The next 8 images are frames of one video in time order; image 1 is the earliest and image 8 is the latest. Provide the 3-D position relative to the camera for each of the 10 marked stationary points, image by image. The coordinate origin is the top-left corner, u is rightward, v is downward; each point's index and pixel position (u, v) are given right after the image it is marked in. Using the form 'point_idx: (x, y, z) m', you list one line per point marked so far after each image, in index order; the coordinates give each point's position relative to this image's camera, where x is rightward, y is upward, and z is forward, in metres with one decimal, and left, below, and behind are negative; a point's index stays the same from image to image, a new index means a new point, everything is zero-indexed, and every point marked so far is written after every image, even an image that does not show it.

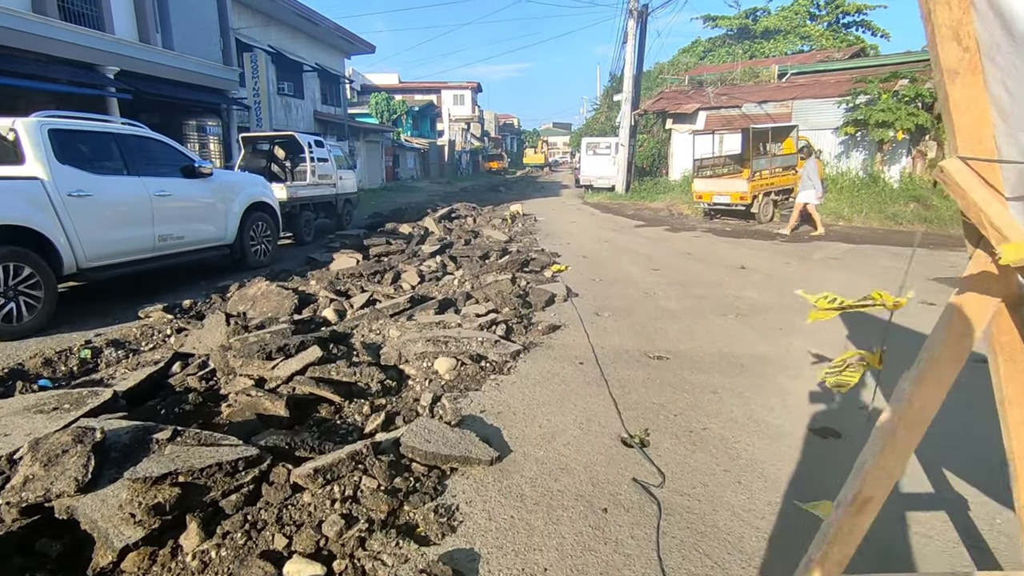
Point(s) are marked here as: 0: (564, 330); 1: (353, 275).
0: (+0.5, -0.4, +5.7) m
1: (-2.1, +0.2, +8.0) m
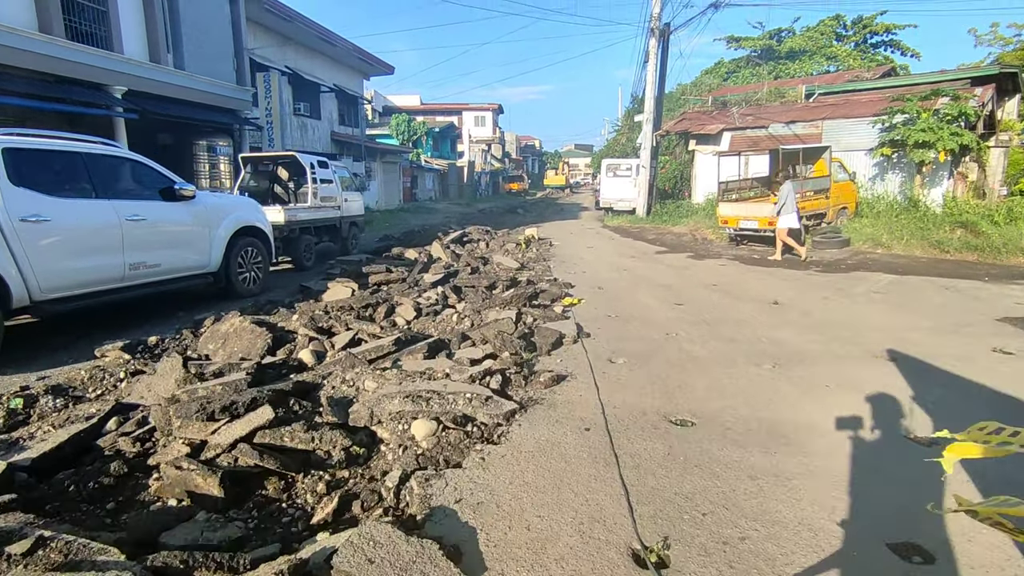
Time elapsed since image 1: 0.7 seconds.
0: (+0.5, -0.8, +4.8) m
1: (-2.1, -0.2, +7.2) m
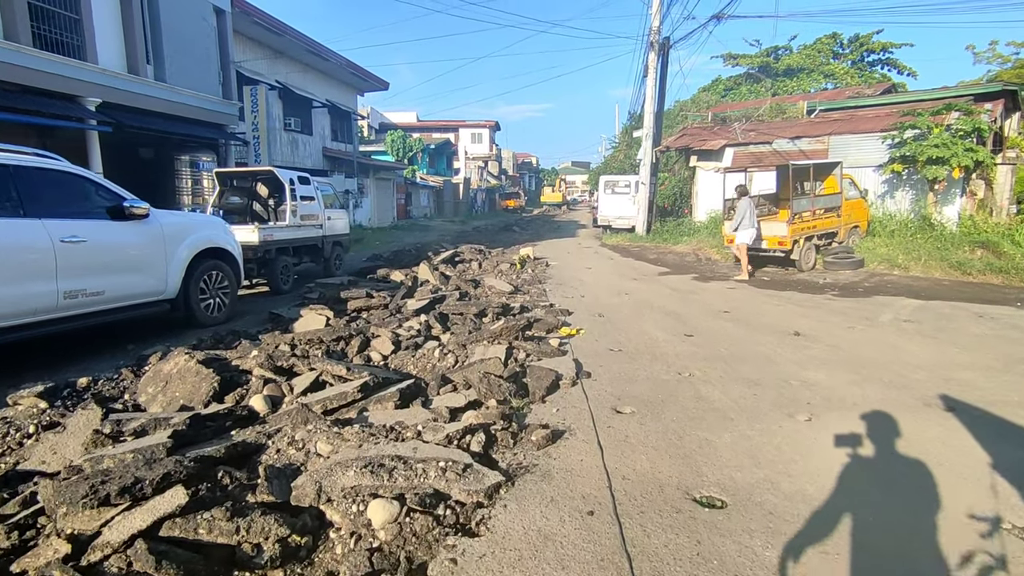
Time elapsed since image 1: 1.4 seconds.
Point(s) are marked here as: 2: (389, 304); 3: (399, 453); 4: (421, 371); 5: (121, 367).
0: (+0.4, -1.0, +4.0) m
1: (-2.2, -0.6, +6.4) m
2: (-1.8, -0.2, +8.7) m
3: (-0.7, -1.0, +3.6) m
4: (-0.9, -0.8, +5.9) m
5: (-3.7, -0.7, +5.6) m
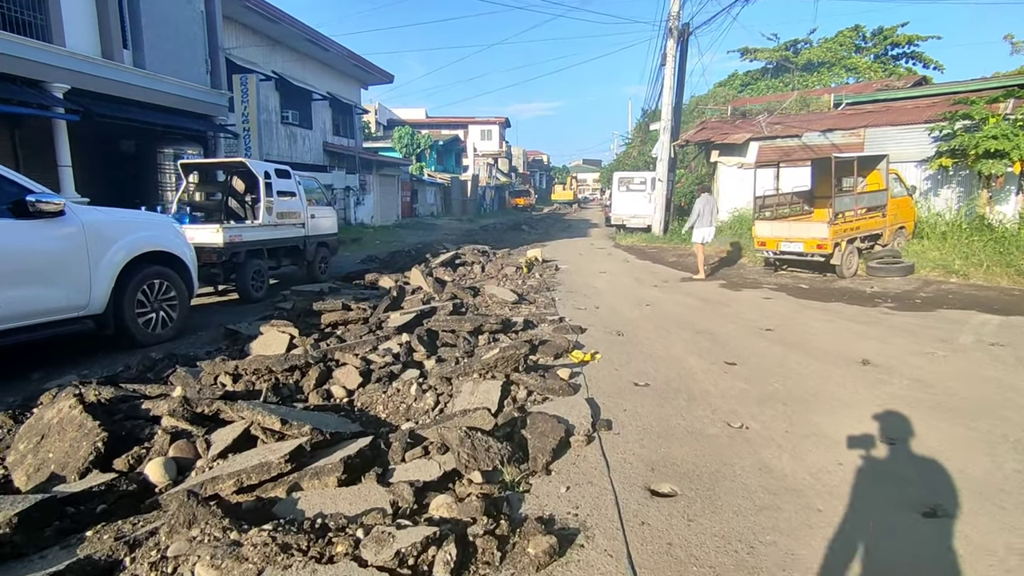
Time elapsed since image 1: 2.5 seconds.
0: (+0.3, -1.2, +2.7) m
1: (-2.2, -0.7, +5.1) m
2: (-1.8, -0.4, +7.4) m
3: (-0.7, -1.1, +2.3) m
4: (-0.9, -1.0, +4.6) m
5: (-3.7, -0.9, +4.4) m
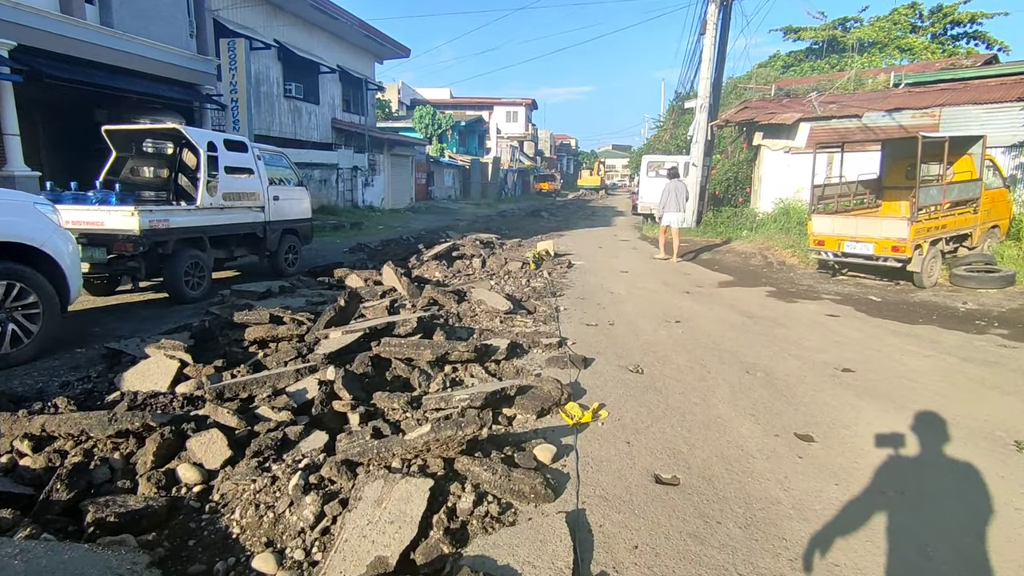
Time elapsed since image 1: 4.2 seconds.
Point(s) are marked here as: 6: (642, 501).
0: (-0.1, -1.4, +0.8) m
1: (-2.4, -0.8, +3.3) m
2: (-1.9, -0.4, +5.6) m
3: (-1.2, -1.4, +0.4) m
4: (-1.2, -1.1, +2.7) m
5: (-4.0, -1.0, +2.6) m
6: (+0.7, -1.1, +2.9) m
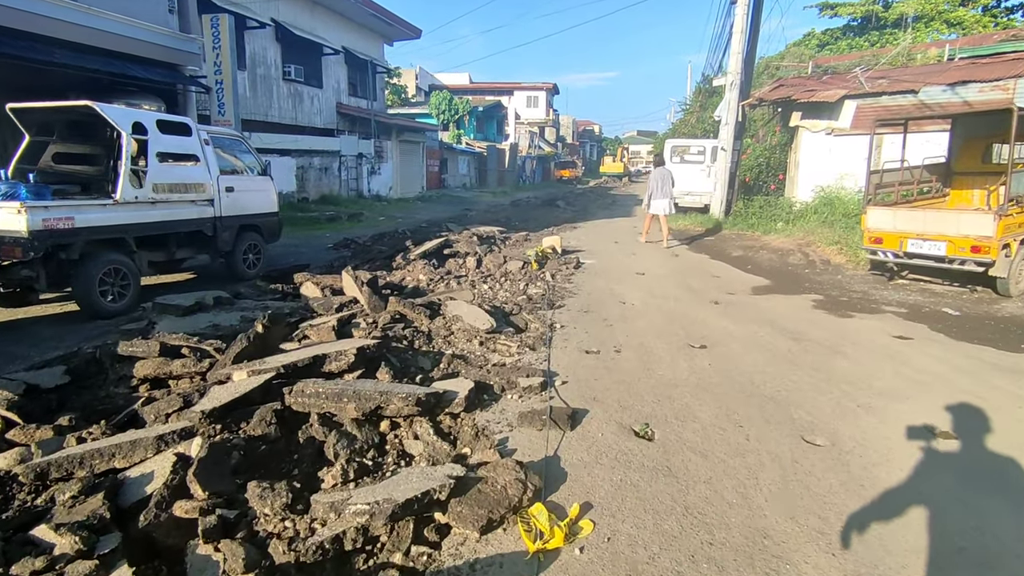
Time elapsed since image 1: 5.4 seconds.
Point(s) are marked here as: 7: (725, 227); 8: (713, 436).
0: (-0.5, -1.7, -0.6) m
1: (-2.8, -1.0, +2.0) m
2: (-2.2, -0.6, +4.2) m
3: (-1.6, -1.6, -0.9) m
4: (-1.6, -1.4, +1.3) m
5: (-4.4, -1.2, +1.4) m
6: (+0.3, -1.3, +1.5) m
7: (+5.5, +1.6, +15.4) m
8: (+1.2, -0.9, +3.4) m
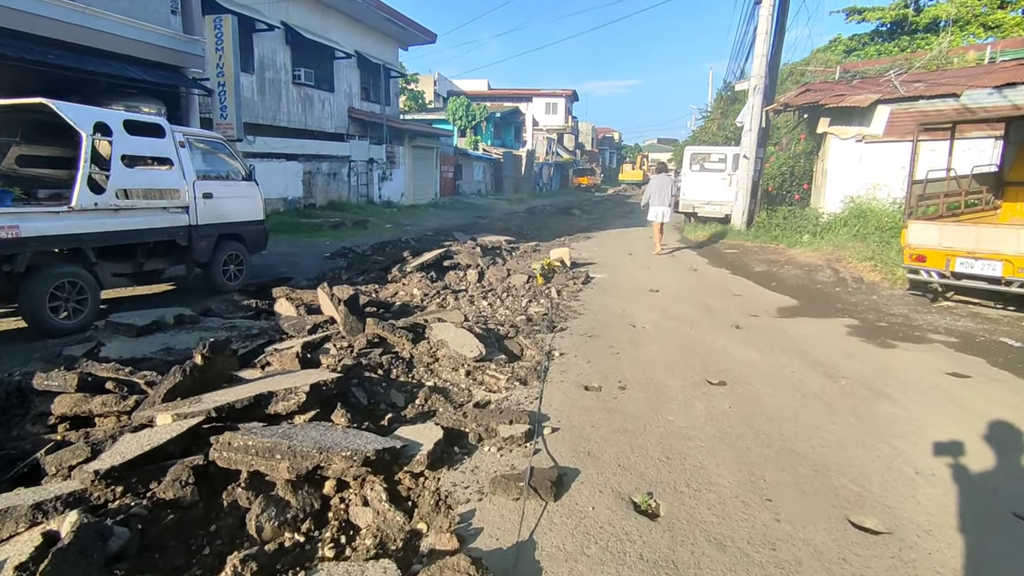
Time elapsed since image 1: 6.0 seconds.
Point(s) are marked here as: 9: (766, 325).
0: (-0.8, -1.8, -1.3) m
1: (-3.0, -1.2, +1.4) m
2: (-2.3, -0.8, +3.6) m
3: (-1.9, -1.7, -1.6) m
4: (-1.8, -1.5, +0.7) m
5: (-4.6, -1.3, +0.8) m
6: (+0.1, -1.5, +0.7) m
7: (+5.8, +1.2, +14.5) m
8: (+1.0, -1.1, +2.6) m
9: (+2.8, -0.4, +6.5) m
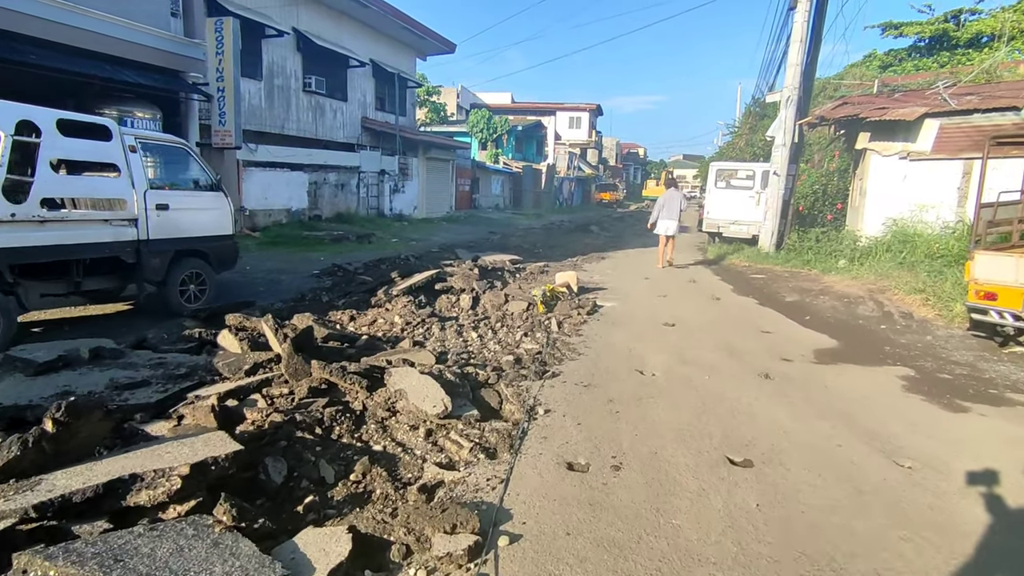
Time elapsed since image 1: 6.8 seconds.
0: (-1.3, -1.9, -2.3) m
1: (-3.3, -1.3, +0.5) m
2: (-2.6, -1.0, +2.7) m
3: (-2.4, -1.8, -2.6) m
4: (-2.2, -1.6, -0.3) m
5: (-5.0, -1.4, -0.1) m
6: (-0.3, -1.6, -0.3) m
7: (+5.9, +0.6, +13.3) m
8: (+0.7, -1.4, +1.6) m
9: (+2.6, -0.8, +5.4) m
